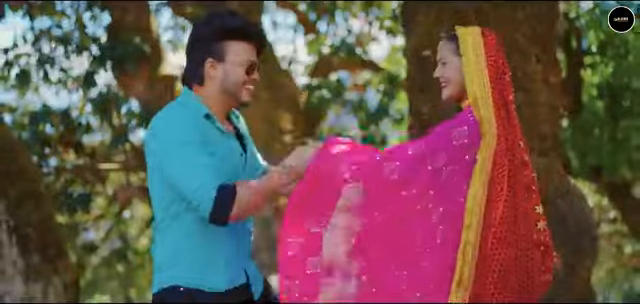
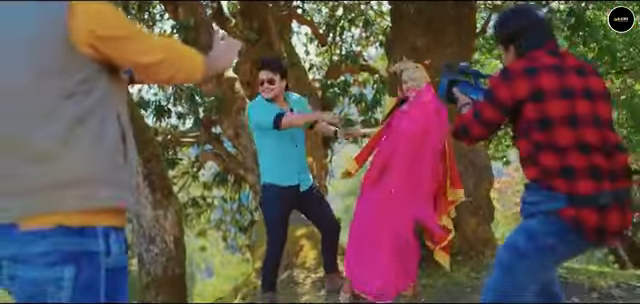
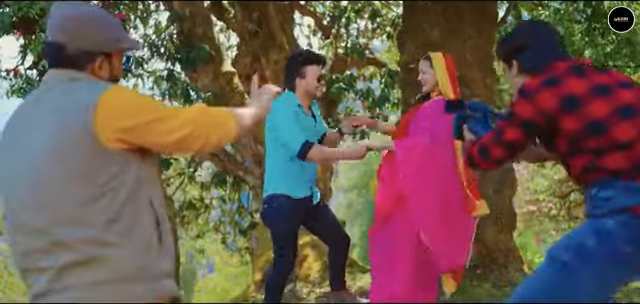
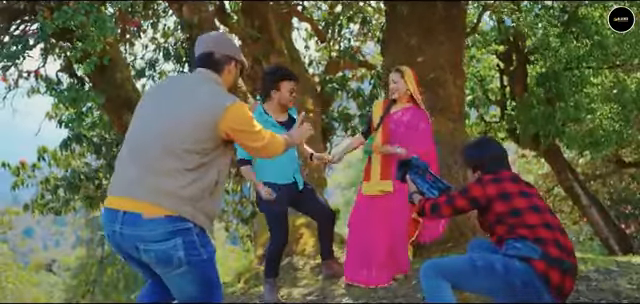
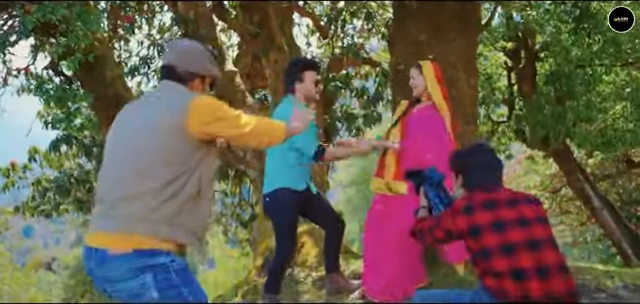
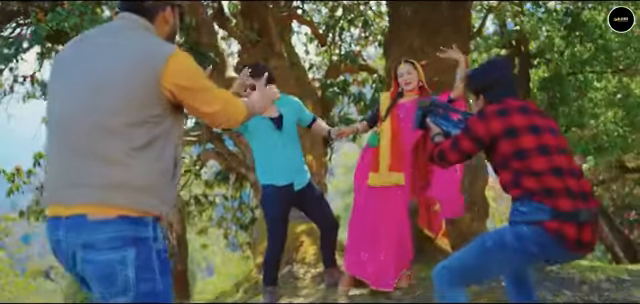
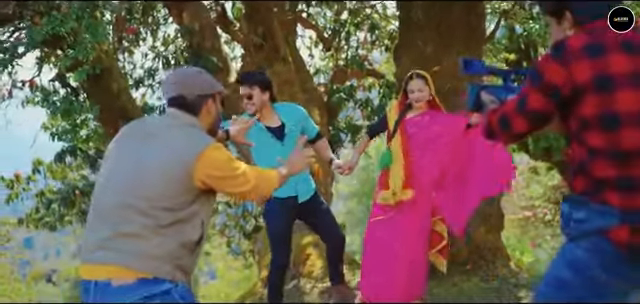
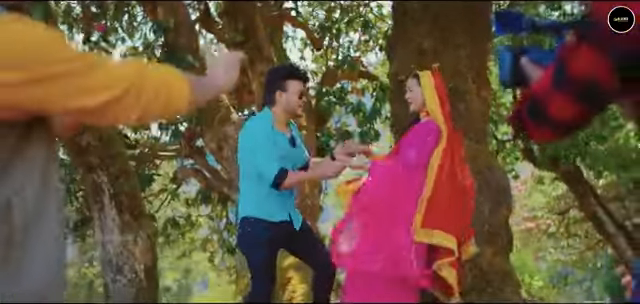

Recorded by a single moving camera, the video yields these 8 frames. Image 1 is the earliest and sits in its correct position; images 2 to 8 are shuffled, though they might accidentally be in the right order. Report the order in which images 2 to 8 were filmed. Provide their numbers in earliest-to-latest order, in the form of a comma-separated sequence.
8, 2, 6, 4, 5, 3, 7
